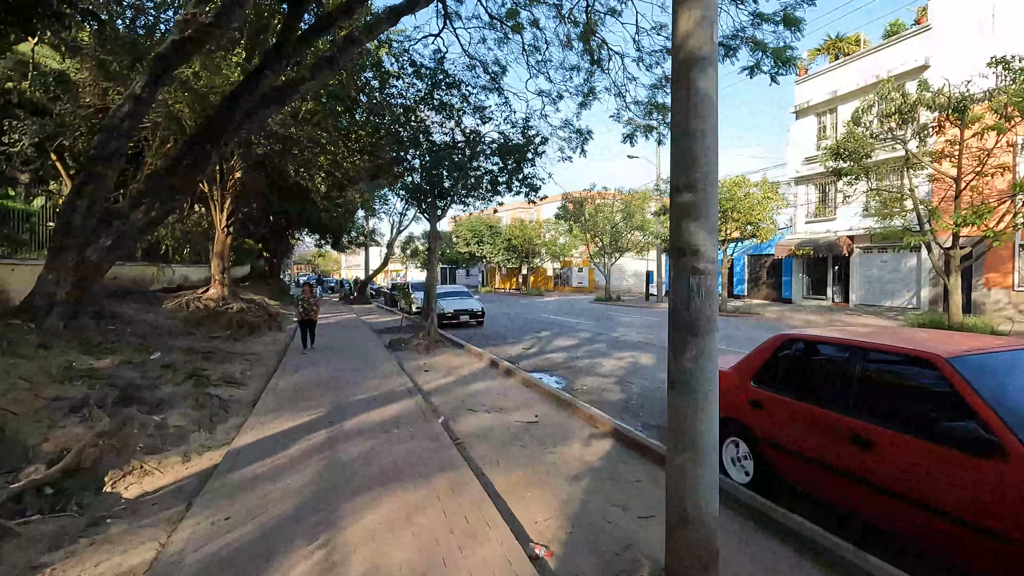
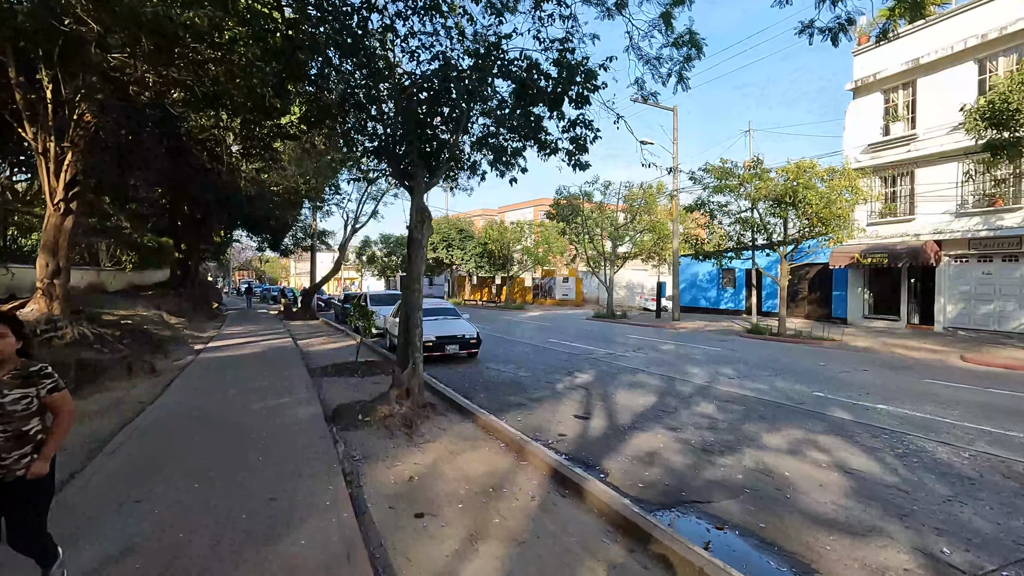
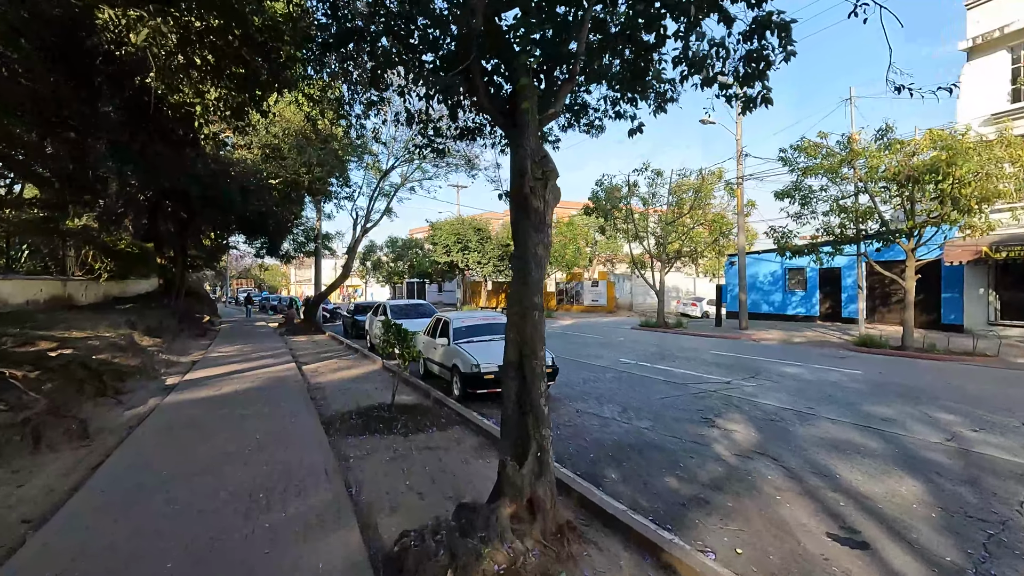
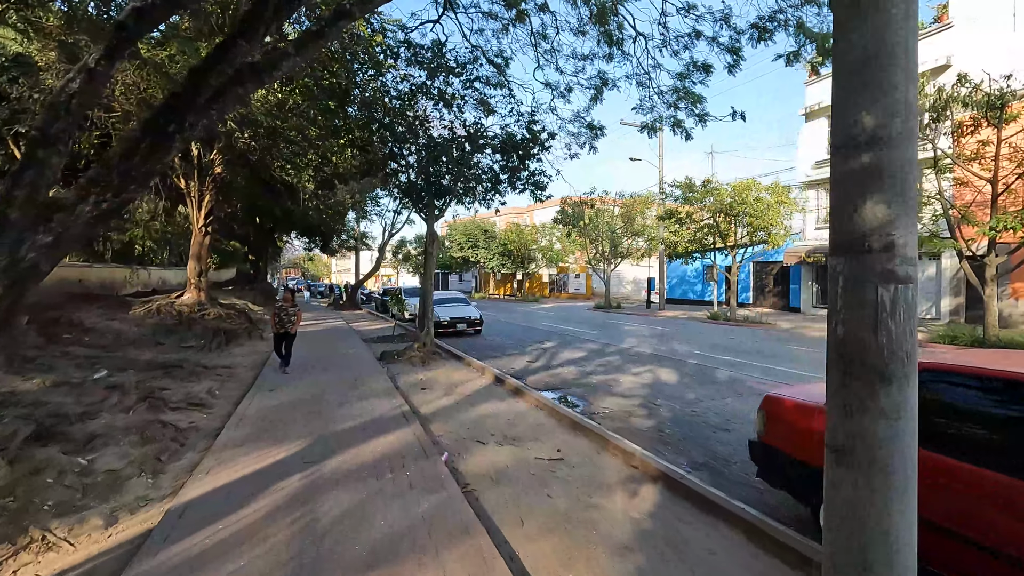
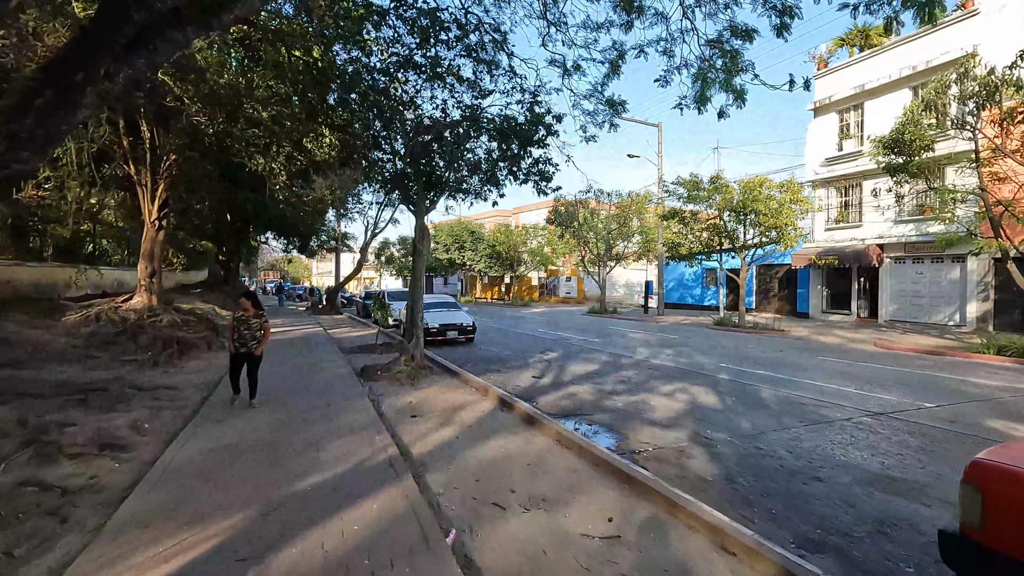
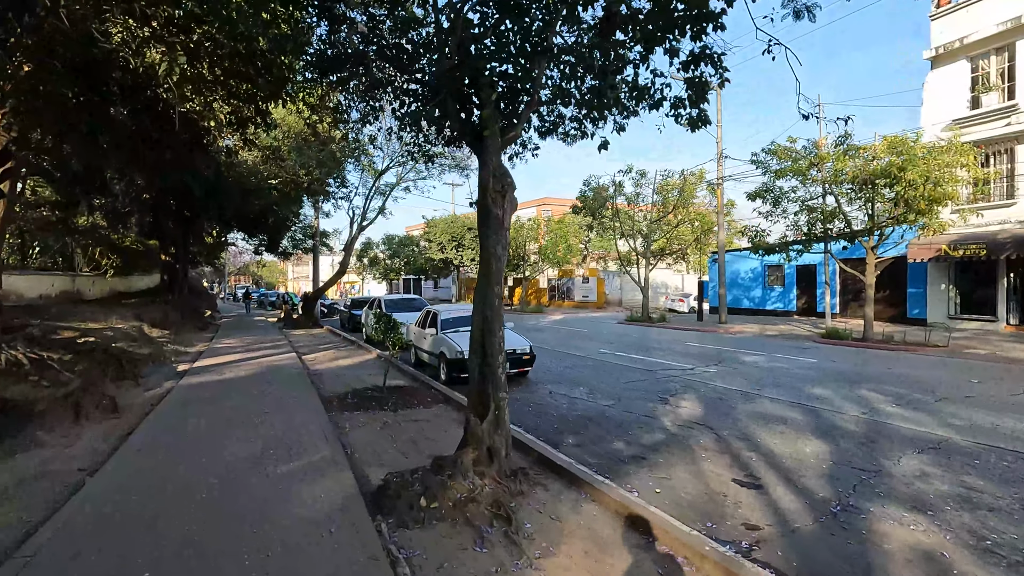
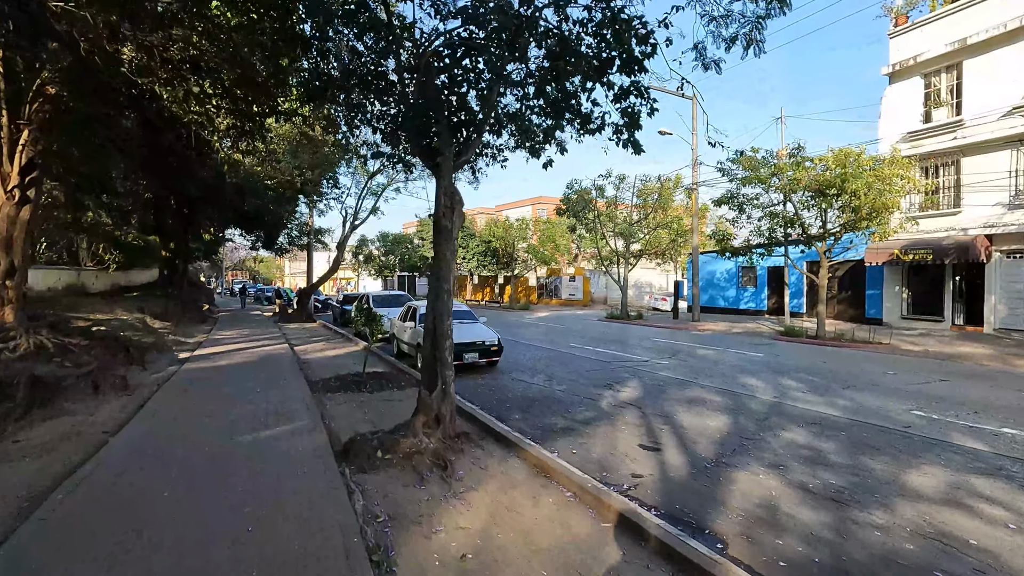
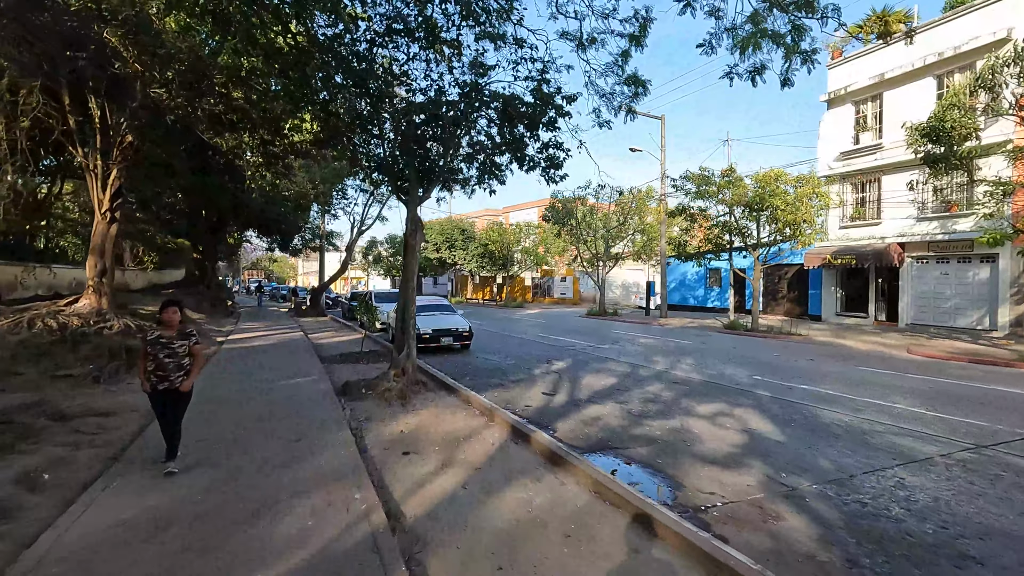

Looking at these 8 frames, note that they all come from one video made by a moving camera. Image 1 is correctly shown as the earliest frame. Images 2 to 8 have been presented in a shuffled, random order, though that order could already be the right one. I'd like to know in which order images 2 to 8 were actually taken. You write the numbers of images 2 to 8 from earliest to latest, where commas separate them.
4, 5, 8, 2, 7, 6, 3
